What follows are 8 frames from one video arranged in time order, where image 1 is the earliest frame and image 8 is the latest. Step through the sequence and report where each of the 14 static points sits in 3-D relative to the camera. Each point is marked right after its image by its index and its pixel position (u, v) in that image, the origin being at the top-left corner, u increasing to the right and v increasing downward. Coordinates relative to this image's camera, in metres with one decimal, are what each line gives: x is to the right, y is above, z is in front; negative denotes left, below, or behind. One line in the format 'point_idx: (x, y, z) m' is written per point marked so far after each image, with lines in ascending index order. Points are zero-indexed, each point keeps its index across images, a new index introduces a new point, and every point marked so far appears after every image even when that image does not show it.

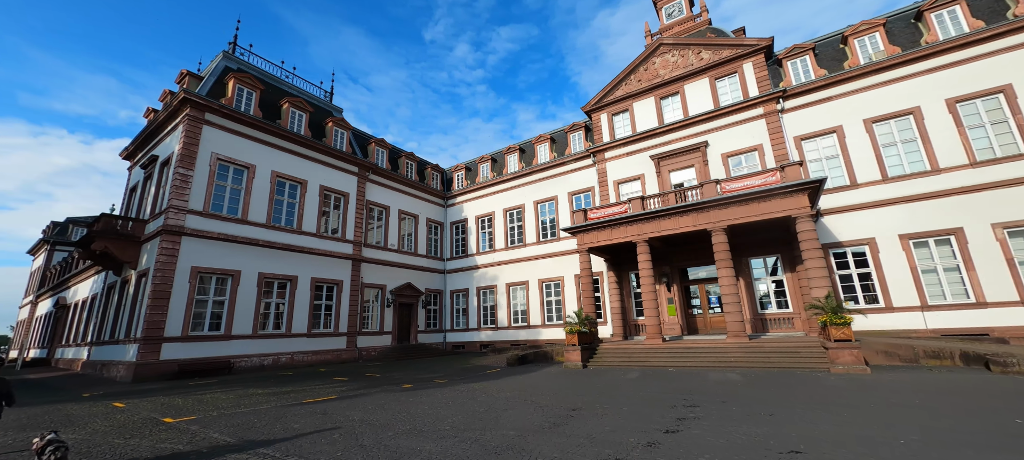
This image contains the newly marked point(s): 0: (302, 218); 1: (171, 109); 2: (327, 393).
0: (-9.8, +0.6, +18.9) m
1: (-13.5, +4.8, +16.2) m
2: (-4.3, -3.8, +9.5) m
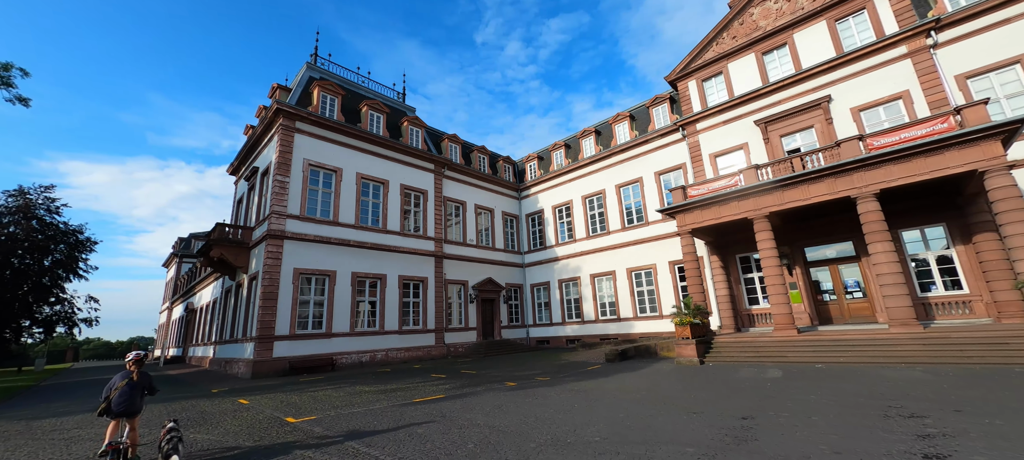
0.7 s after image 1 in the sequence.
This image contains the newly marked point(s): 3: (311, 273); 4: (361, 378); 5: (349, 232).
0: (-6.0, +0.6, +19.2) m
1: (-10.3, +4.6, +17.1) m
2: (-1.7, -3.6, +9.1) m
3: (-8.0, -1.7, +16.2) m
4: (-4.5, -4.6, +12.5) m
5: (-7.1, -0.1, +17.7) m
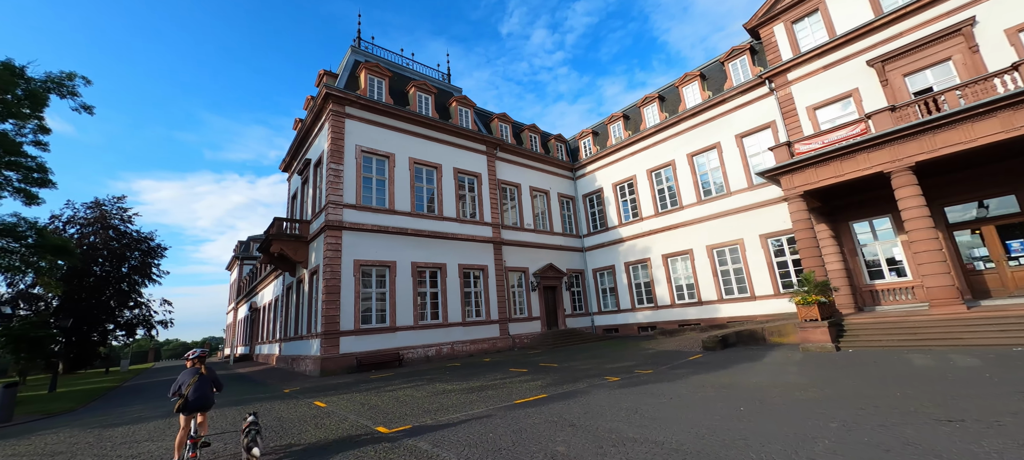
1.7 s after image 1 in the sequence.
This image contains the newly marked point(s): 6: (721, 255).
0: (-3.1, +1.2, +18.1) m
1: (-7.9, +4.9, +16.4) m
2: (+0.4, -3.1, +7.8) m
3: (-5.3, -1.3, +15.4) m
4: (-2.1, -4.1, +11.4) m
5: (-4.3, +0.4, +16.7) m
6: (+9.2, -1.1, +17.9) m
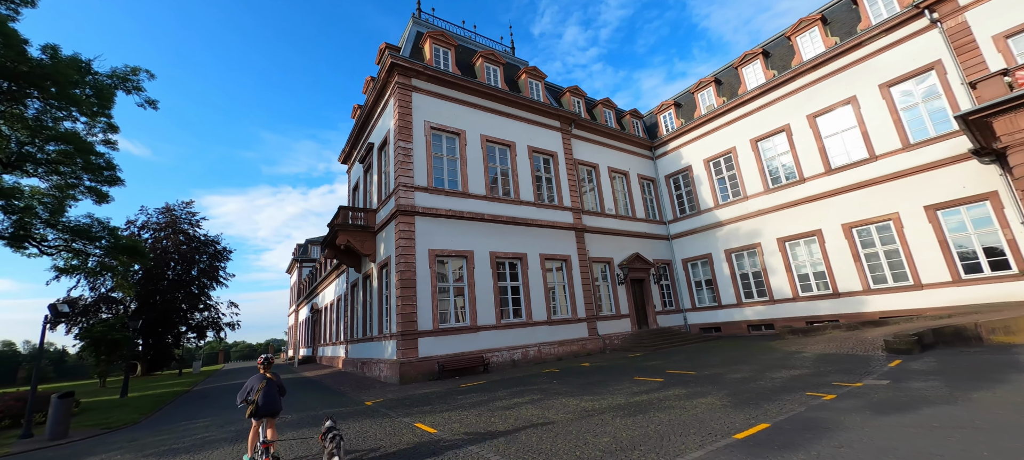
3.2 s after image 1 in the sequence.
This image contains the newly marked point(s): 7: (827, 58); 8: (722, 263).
0: (+0.2, +1.7, +16.0) m
1: (-4.8, +5.3, +14.7) m
2: (+2.8, -2.4, +5.3) m
3: (-2.1, -0.8, +13.4) m
4: (+0.8, -3.5, +9.2) m
5: (-1.1, +0.9, +14.7) m
6: (+12.5, -0.2, +14.5) m
7: (+12.0, +6.5, +15.5) m
8: (+9.8, -1.5, +18.9) m
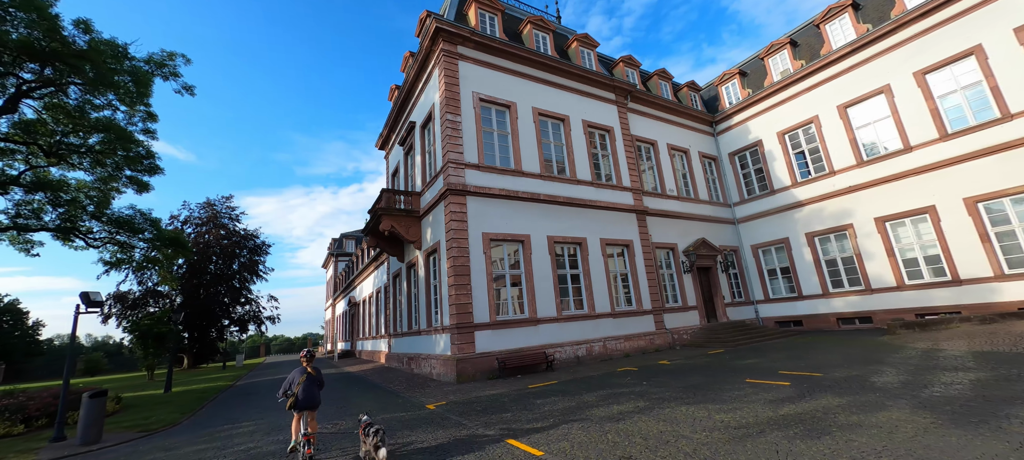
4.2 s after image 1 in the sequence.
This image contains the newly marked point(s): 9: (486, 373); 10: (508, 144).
0: (+2.2, +2.3, +14.4) m
1: (-2.9, +5.8, +13.4) m
2: (+4.1, -1.9, +3.7) m
3: (-0.3, -0.3, +12.1) m
4: (+2.4, -3.0, +7.7) m
5: (+0.8, +1.5, +13.2) m
6: (+14.4, +0.6, +12.1) m
7: (+13.9, +7.3, +13.1) m
8: (+11.9, -0.7, +16.7) m
9: (-0.7, -3.7, +10.5) m
10: (-0.1, +2.8, +13.3) m
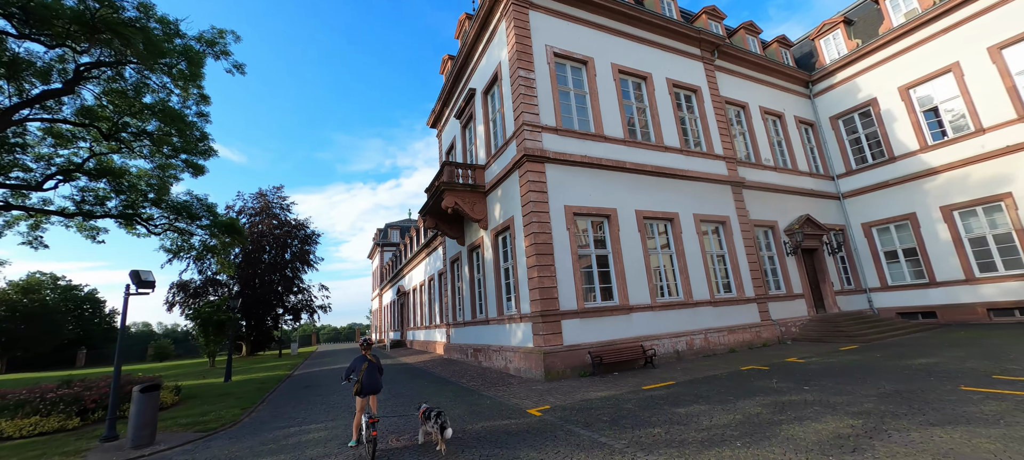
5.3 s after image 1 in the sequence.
0: (+4.5, +3.1, +12.4) m
1: (-0.7, +6.5, +11.8) m
2: (+5.6, -1.3, +1.6) m
3: (+1.9, +0.4, +10.4) m
4: (+4.2, -2.3, +5.8) m
5: (+3.1, +2.2, +11.4) m
6: (+16.5, +1.5, +9.1) m
7: (+16.0, +8.2, +10.0) m
8: (+14.5, +0.2, +13.9) m
9: (+1.4, -3.0, +8.9) m
10: (+2.1, +3.5, +11.5) m
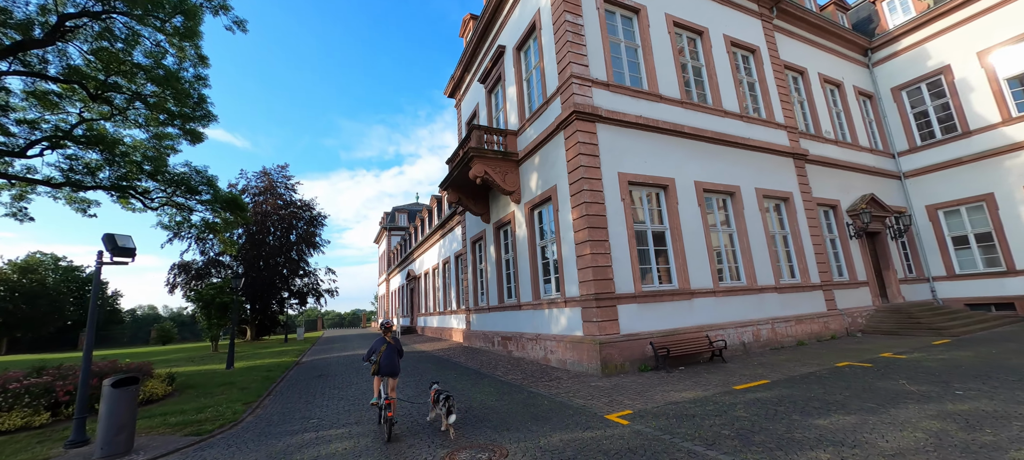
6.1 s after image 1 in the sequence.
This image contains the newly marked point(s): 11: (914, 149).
0: (+5.5, +3.7, +10.9) m
1: (+0.3, +7.2, +10.2) m
2: (+6.4, -1.0, +0.2) m
3: (+2.8, +1.0, +8.9) m
4: (+5.1, -1.9, +4.4) m
5: (+4.0, +2.8, +9.9) m
6: (+17.5, +1.9, +7.5) m
7: (+17.0, +8.6, +8.3) m
8: (+15.5, +0.8, +12.4) m
9: (+2.3, -2.5, +7.6) m
10: (+3.1, +4.2, +10.0) m
11: (+14.7, +3.0, +14.7) m
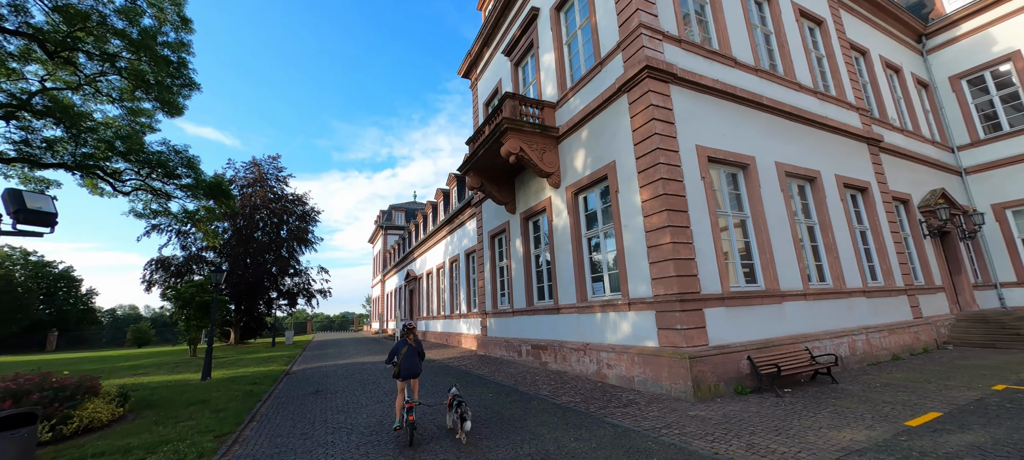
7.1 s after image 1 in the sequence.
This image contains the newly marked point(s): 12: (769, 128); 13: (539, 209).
0: (+6.4, +3.9, +9.4) m
1: (+1.3, +7.4, +8.7) m
2: (+7.5, -0.7, -1.3) m
3: (+3.7, +1.3, +7.3) m
4: (+6.0, -1.6, +2.8) m
5: (+4.9, +3.0, +8.3) m
6: (+18.4, +1.8, +6.3) m
7: (+18.1, +8.6, +7.1) m
8: (+16.3, +0.7, +11.1) m
9: (+3.2, -2.2, +5.9) m
10: (+4.0, +4.4, +8.4) m
11: (+15.5, +2.9, +13.4) m
12: (+5.1, +2.1, +8.2) m
13: (+0.7, +0.5, +10.0) m
